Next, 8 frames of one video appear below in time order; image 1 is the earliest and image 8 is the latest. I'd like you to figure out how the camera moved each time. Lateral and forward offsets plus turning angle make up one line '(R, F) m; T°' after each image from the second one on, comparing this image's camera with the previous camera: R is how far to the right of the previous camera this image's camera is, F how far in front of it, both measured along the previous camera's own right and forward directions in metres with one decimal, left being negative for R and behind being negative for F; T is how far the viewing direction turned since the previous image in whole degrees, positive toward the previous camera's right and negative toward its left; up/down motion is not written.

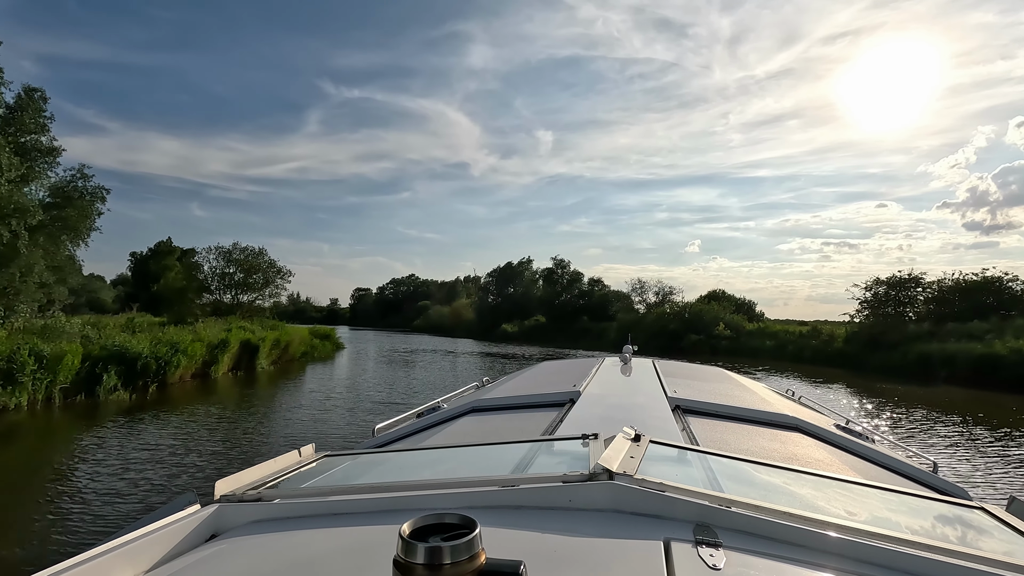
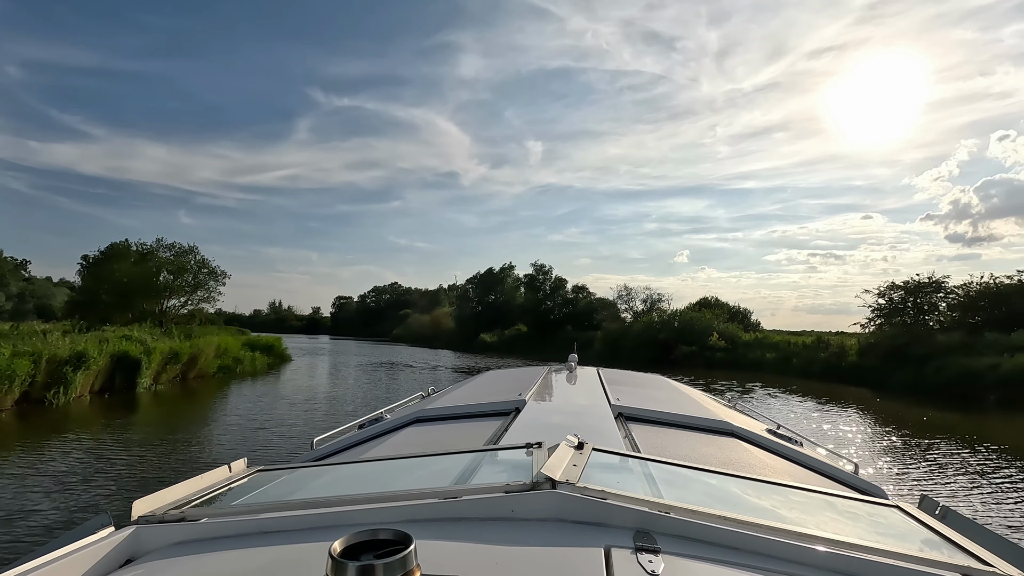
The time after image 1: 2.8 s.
(+0.3, +0.8) m; +1°
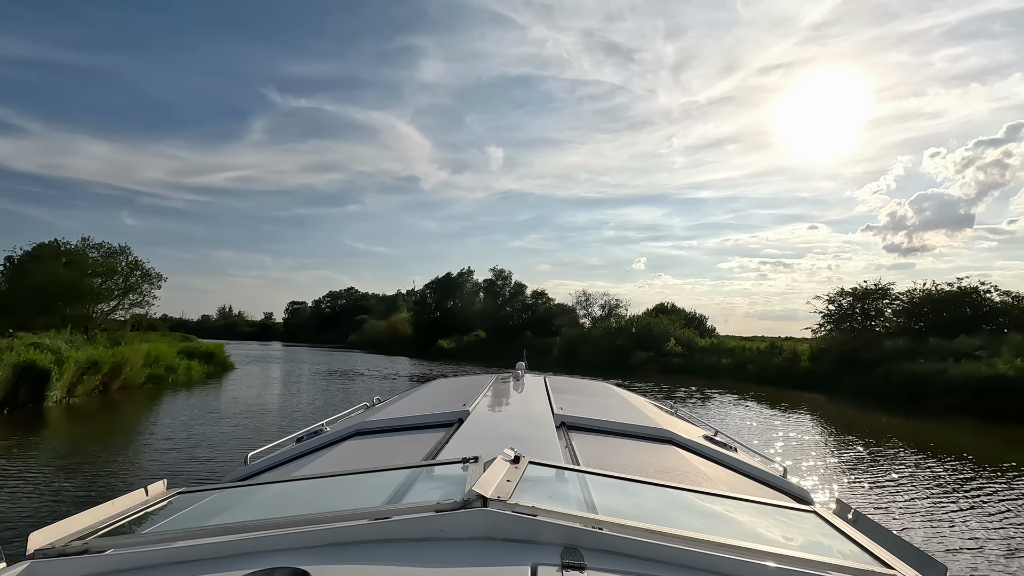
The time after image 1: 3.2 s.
(0.0, +0.1) m; +4°
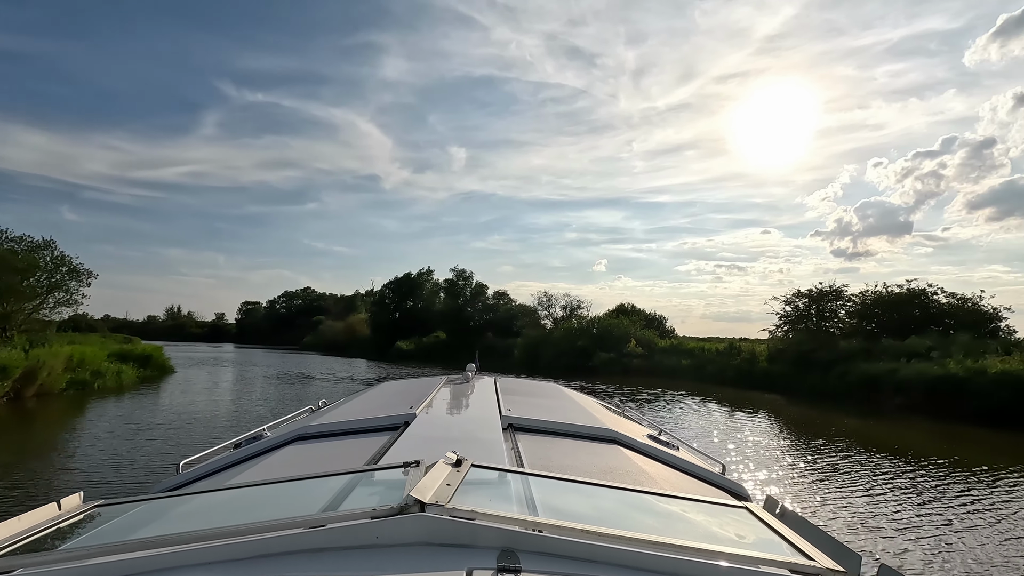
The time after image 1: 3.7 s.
(0.0, +0.2) m; +4°
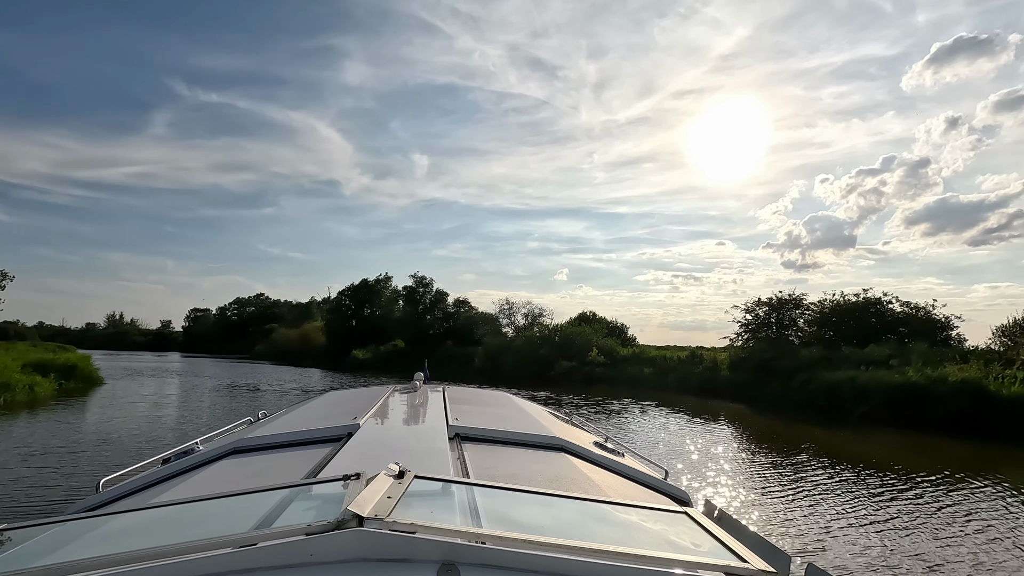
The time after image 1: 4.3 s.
(0.0, +0.2) m; +4°
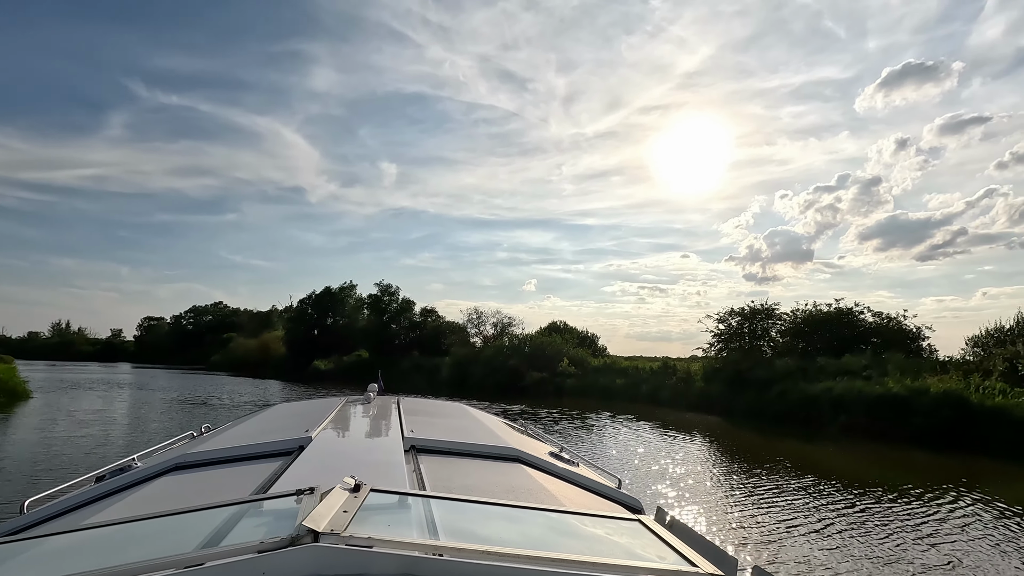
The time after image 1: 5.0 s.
(0.0, +0.2) m; +3°
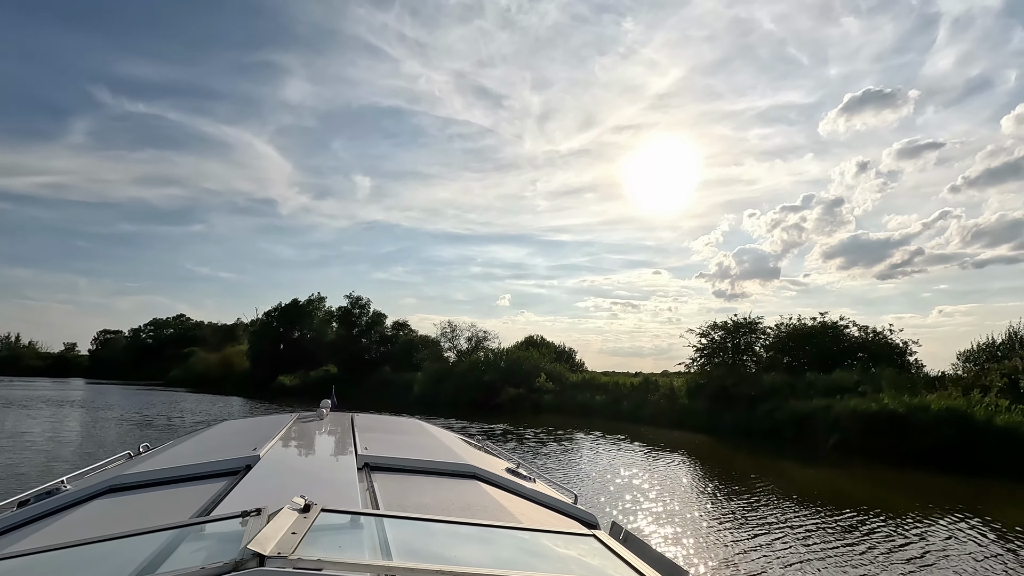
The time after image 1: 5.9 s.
(0.0, +0.3) m; +3°
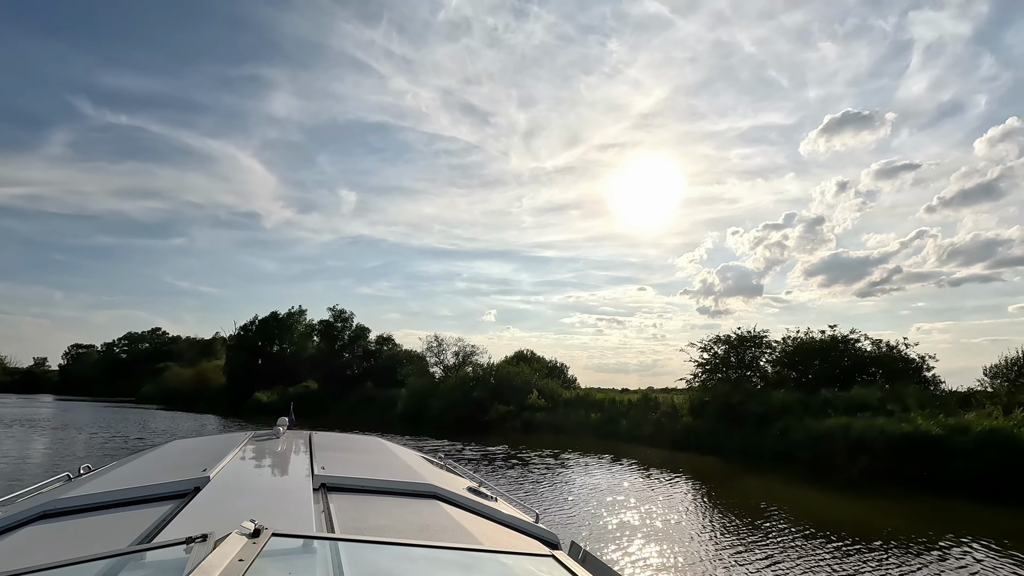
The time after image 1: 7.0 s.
(-0.1, +0.3) m; +2°
